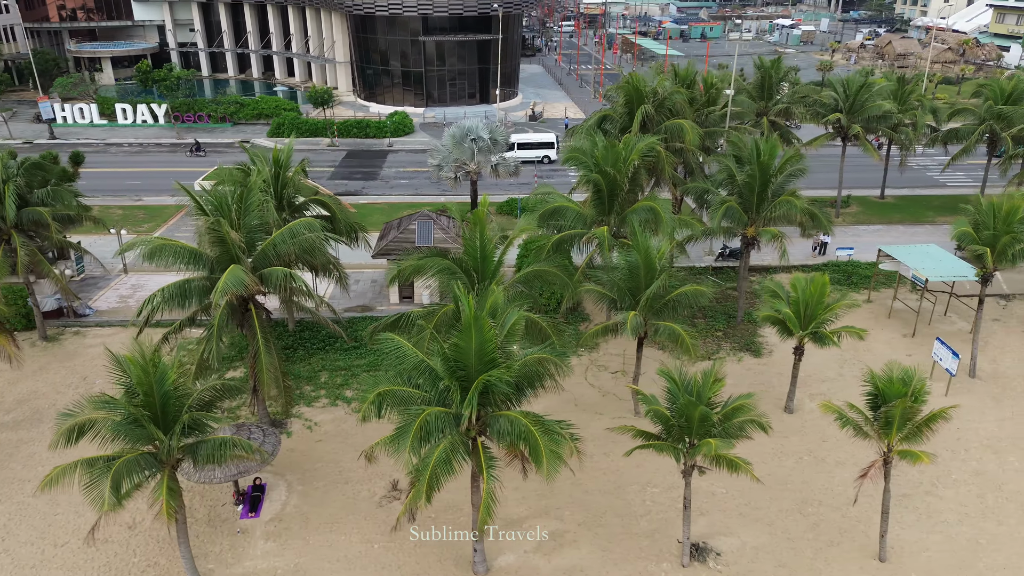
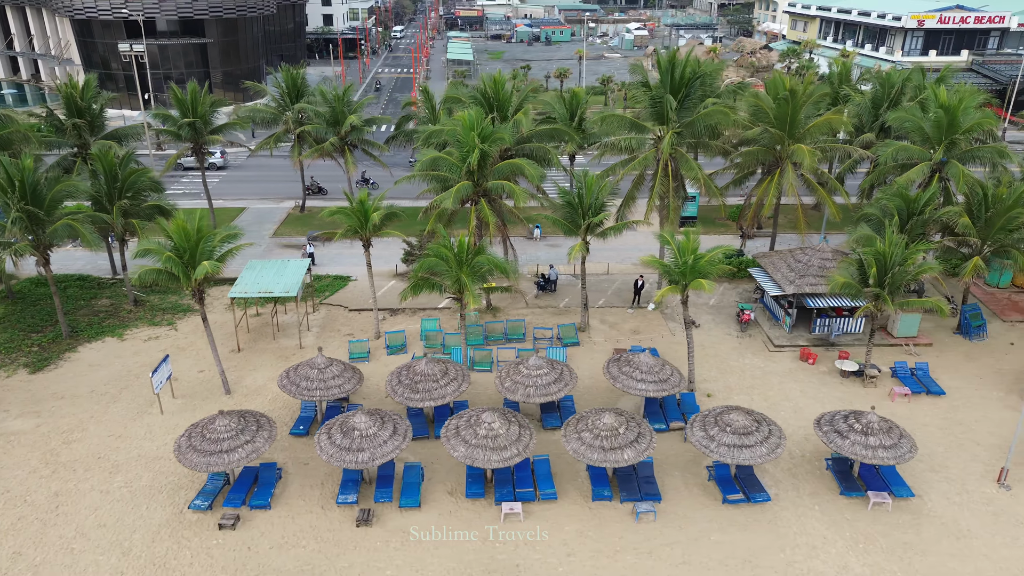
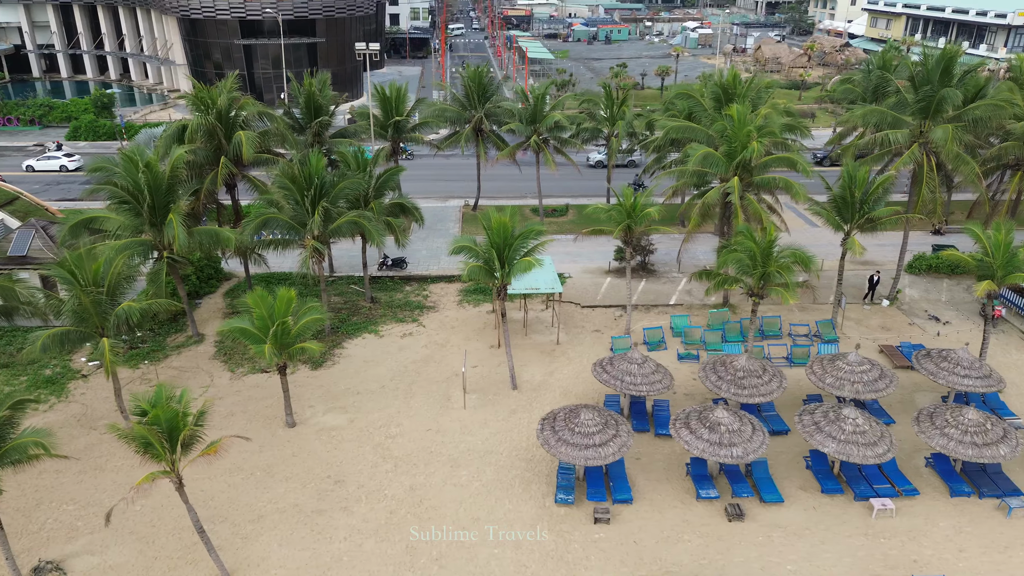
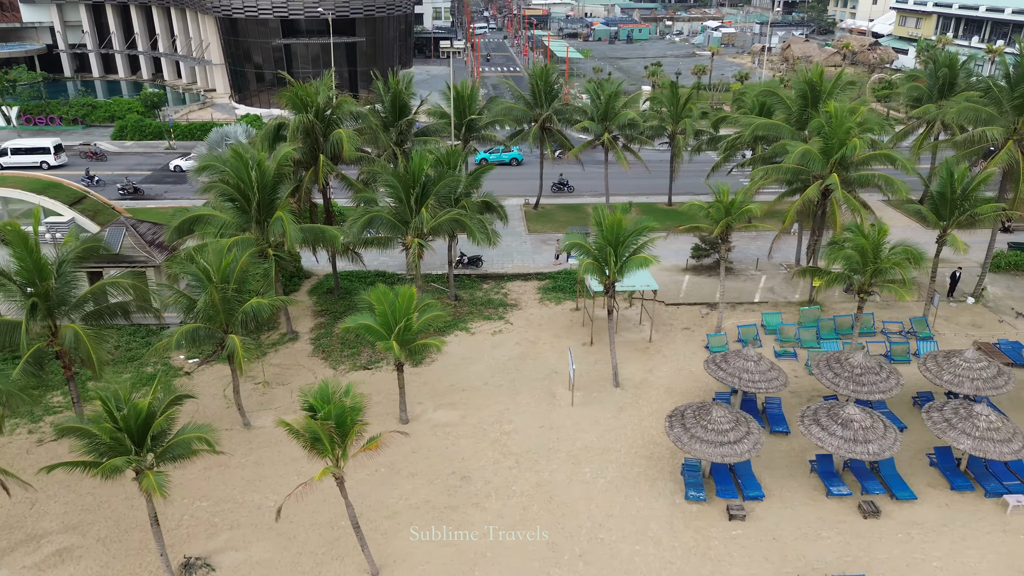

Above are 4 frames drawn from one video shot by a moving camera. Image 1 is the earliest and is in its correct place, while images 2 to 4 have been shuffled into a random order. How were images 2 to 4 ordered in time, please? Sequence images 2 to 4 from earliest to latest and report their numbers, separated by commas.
4, 3, 2
